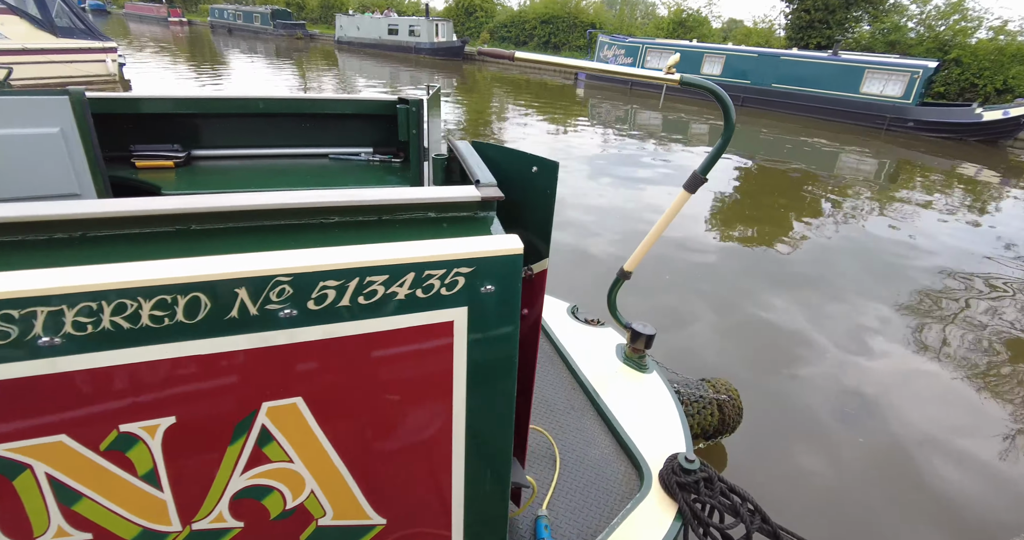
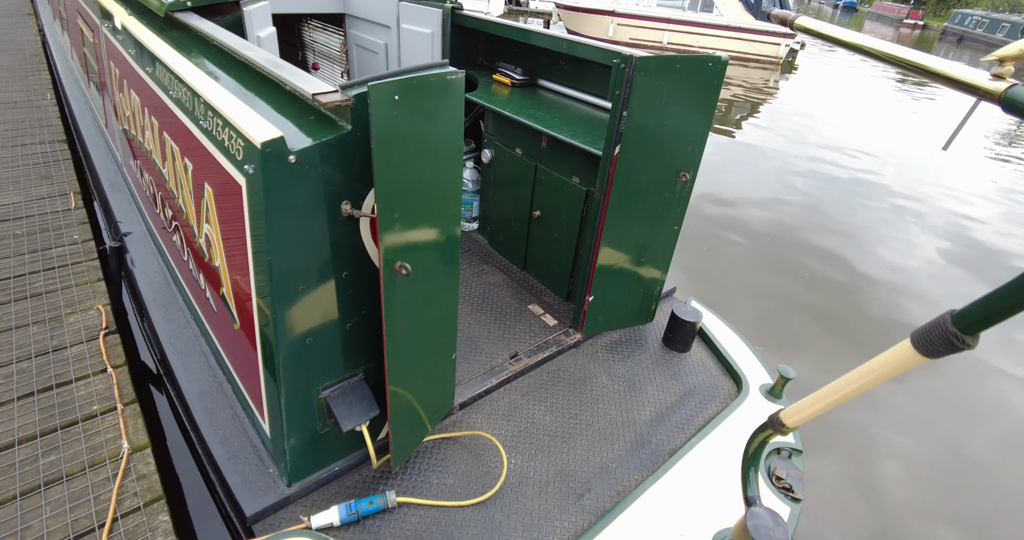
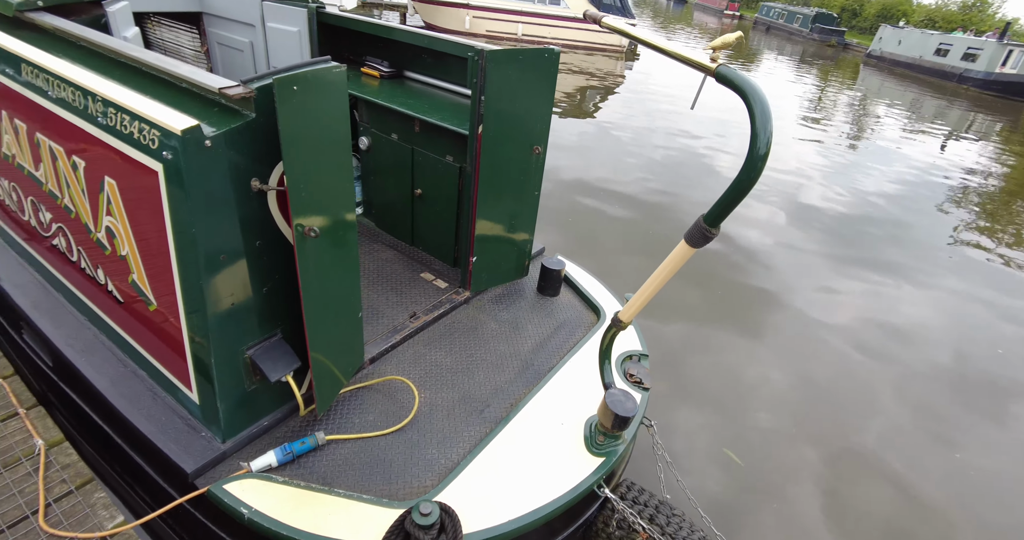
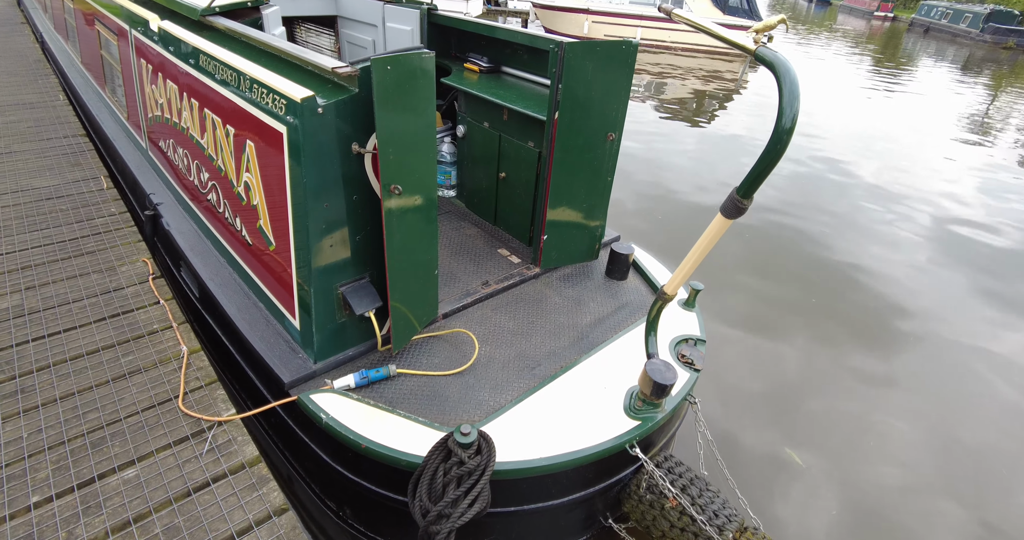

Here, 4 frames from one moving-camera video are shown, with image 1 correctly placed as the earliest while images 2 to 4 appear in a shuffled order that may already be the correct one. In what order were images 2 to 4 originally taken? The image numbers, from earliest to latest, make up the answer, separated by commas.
3, 4, 2
